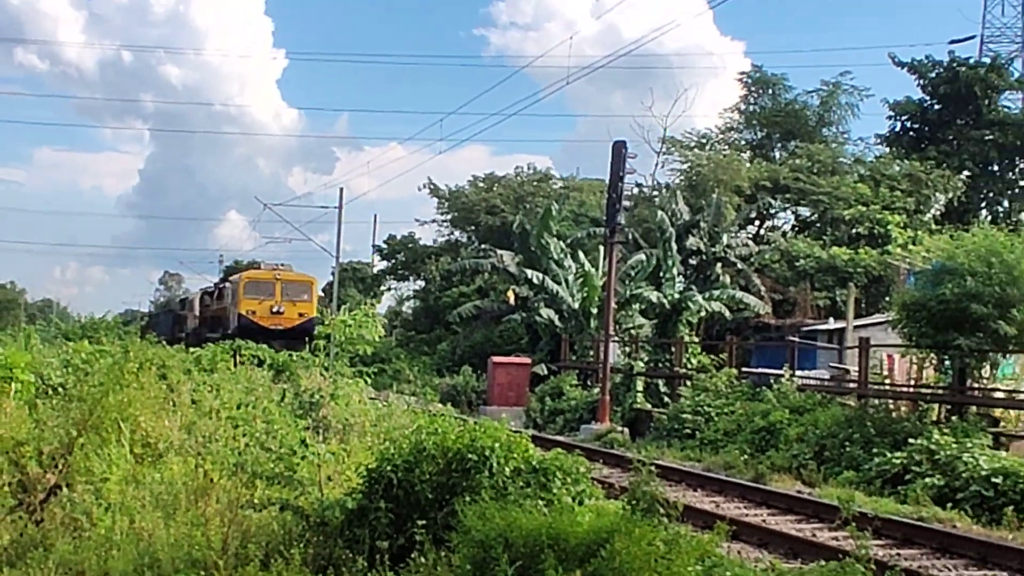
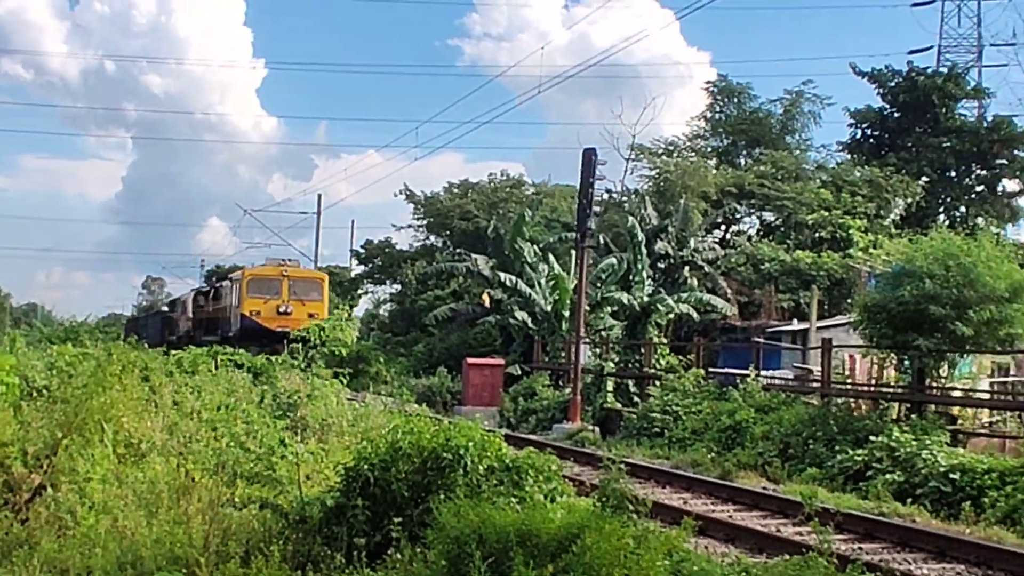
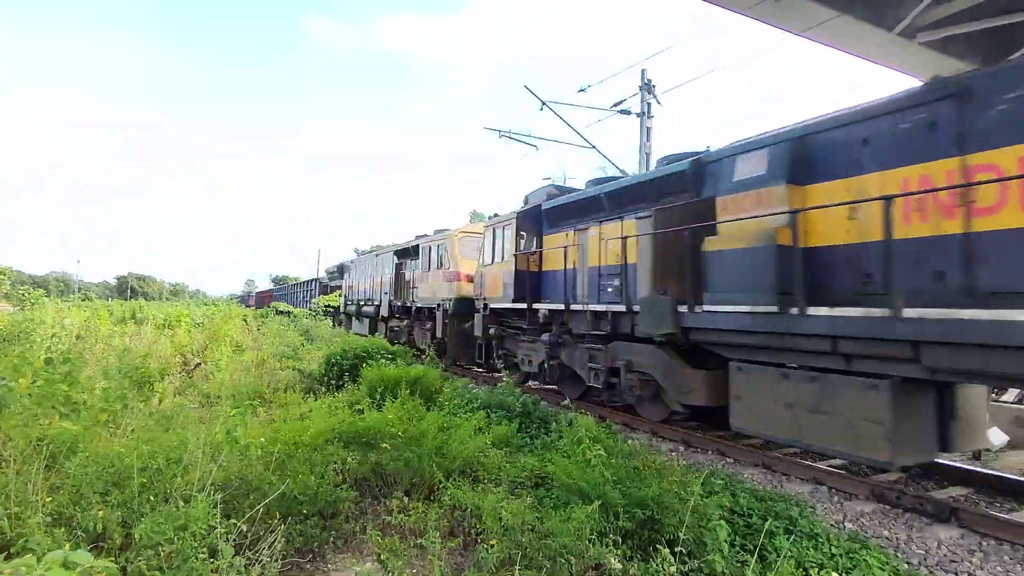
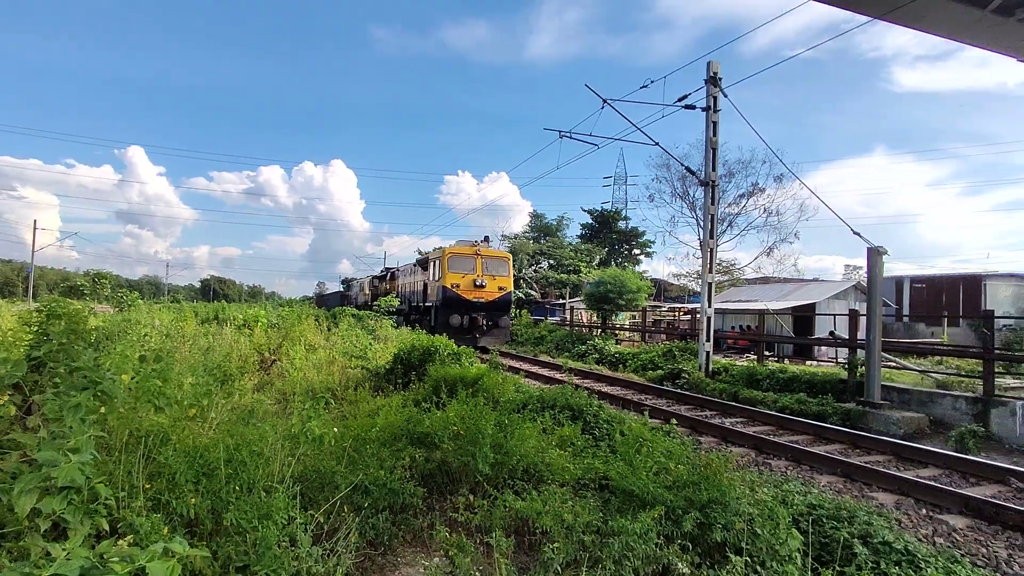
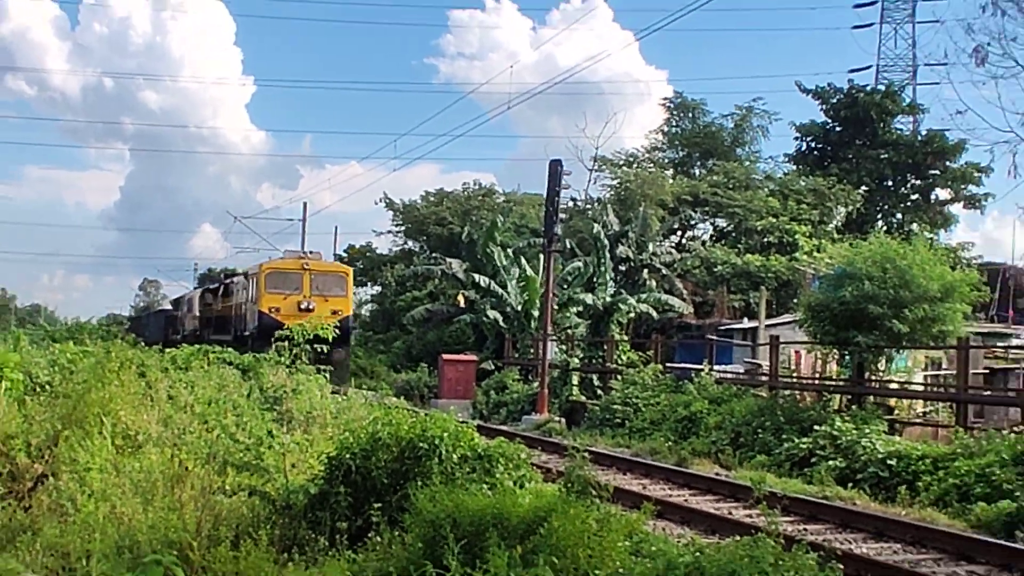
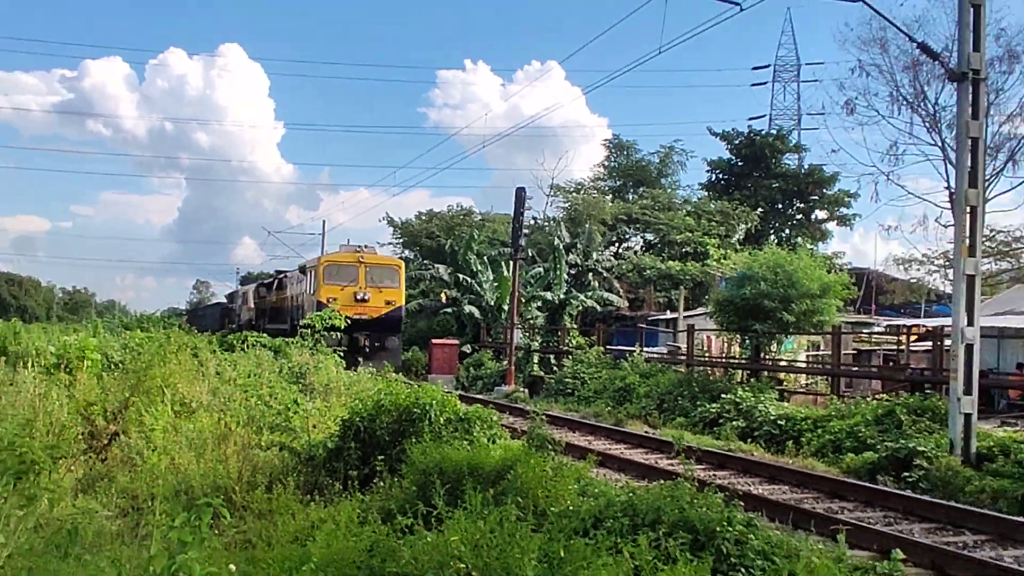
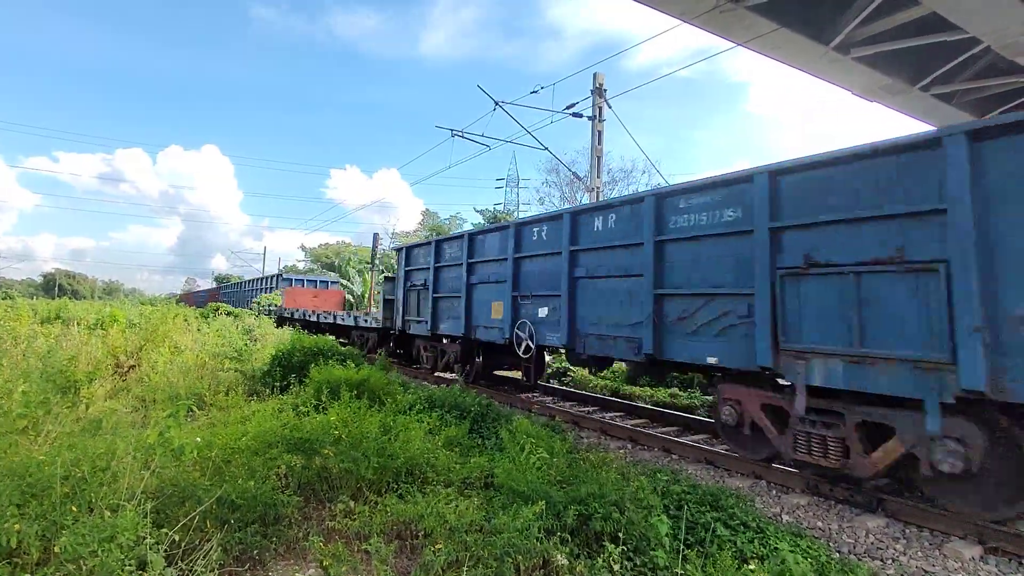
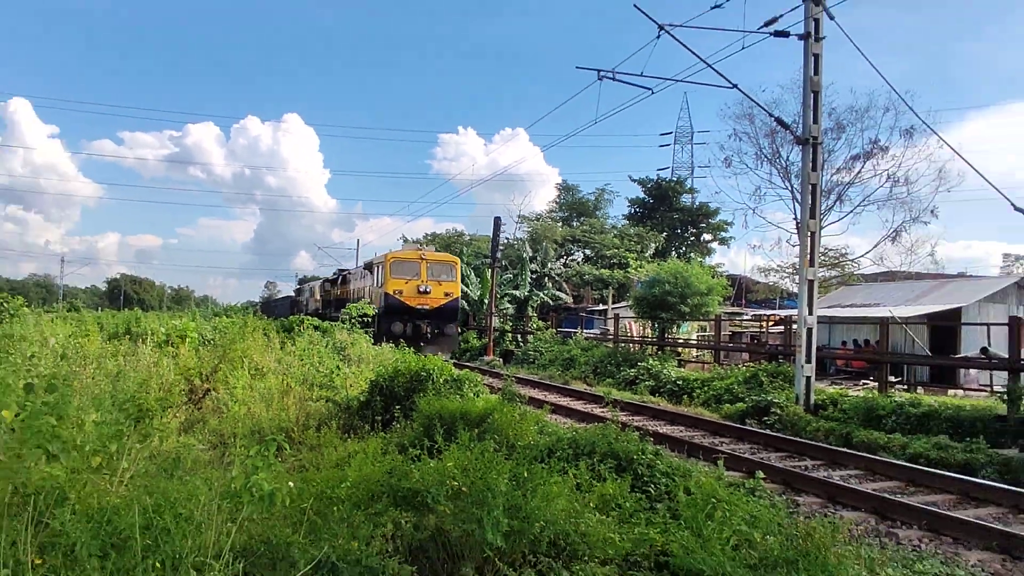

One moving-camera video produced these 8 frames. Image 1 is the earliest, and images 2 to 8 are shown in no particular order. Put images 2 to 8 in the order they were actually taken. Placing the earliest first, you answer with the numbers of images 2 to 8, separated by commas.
2, 5, 6, 8, 4, 3, 7
